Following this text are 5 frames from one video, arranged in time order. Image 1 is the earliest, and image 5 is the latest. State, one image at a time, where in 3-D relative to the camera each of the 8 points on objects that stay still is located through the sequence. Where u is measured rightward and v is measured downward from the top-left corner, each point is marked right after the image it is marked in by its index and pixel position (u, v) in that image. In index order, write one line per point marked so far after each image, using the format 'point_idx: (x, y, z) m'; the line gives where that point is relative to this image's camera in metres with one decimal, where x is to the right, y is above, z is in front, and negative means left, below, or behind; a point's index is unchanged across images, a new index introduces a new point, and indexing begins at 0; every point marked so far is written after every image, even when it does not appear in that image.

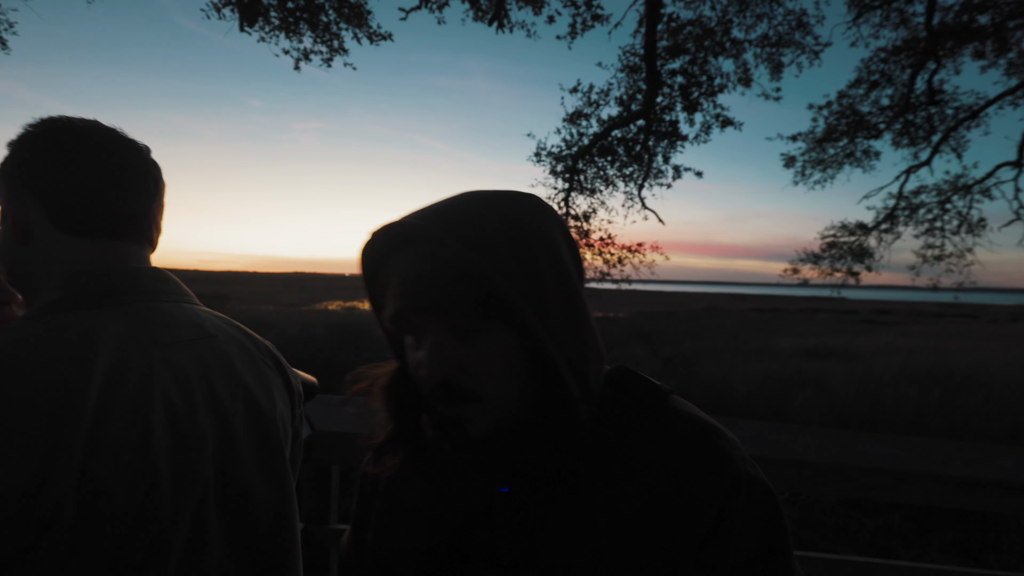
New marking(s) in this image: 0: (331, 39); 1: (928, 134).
0: (-1.3, +1.7, +3.7) m
1: (+4.2, +1.5, +5.4) m
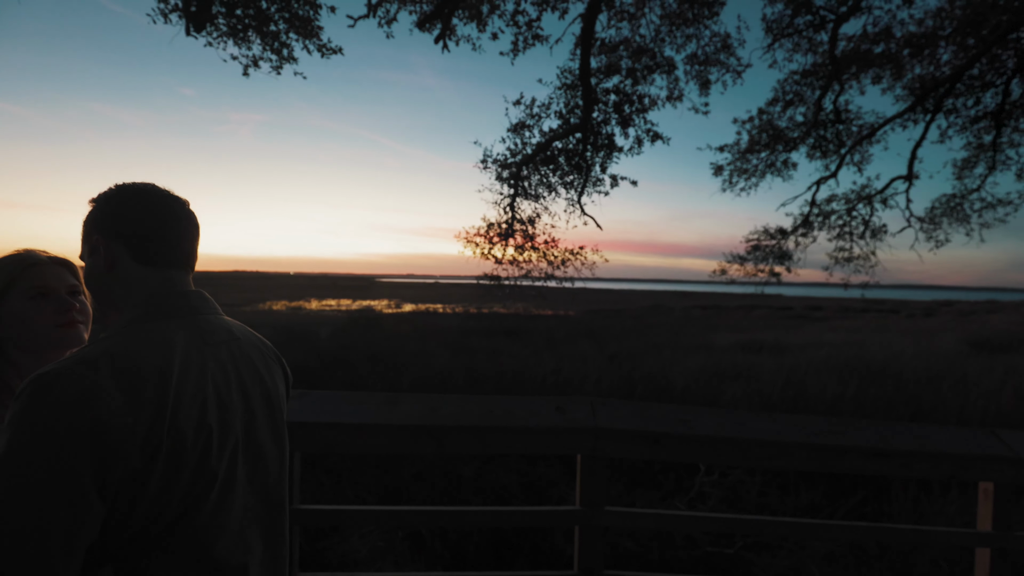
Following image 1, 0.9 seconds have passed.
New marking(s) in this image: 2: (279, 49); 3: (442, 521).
0: (-1.6, +1.7, +3.8) m
1: (+3.6, +1.6, +5.9) m
2: (-1.7, +1.7, +3.8) m
3: (-0.3, -1.0, +2.4) m
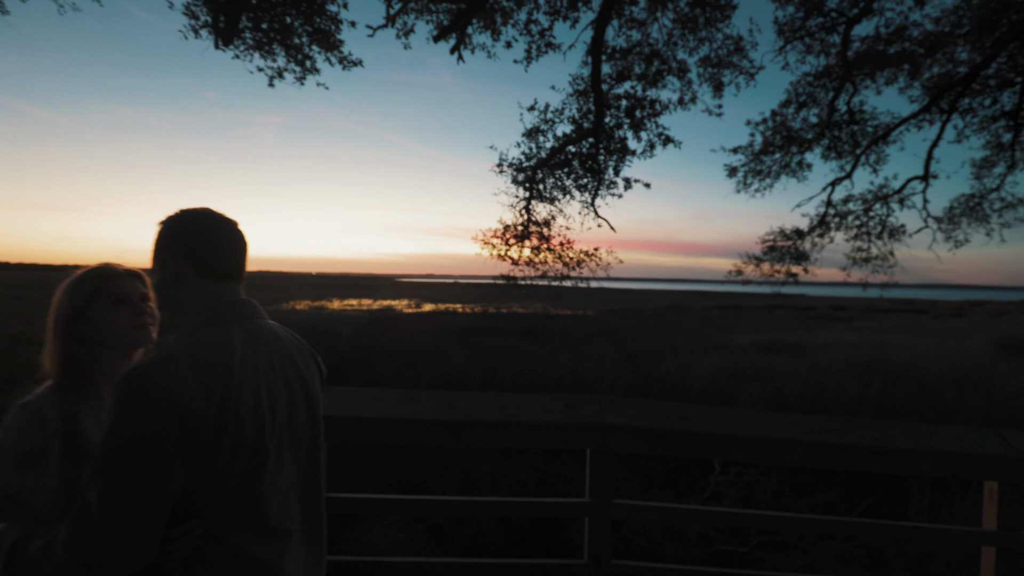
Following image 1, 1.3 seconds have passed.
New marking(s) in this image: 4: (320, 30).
0: (-1.5, +1.7, +4.0) m
1: (+3.8, +1.5, +5.9) m
2: (-1.6, +1.7, +4.0) m
3: (-0.3, -1.0, +2.5) m
4: (-1.4, +1.8, +3.8) m
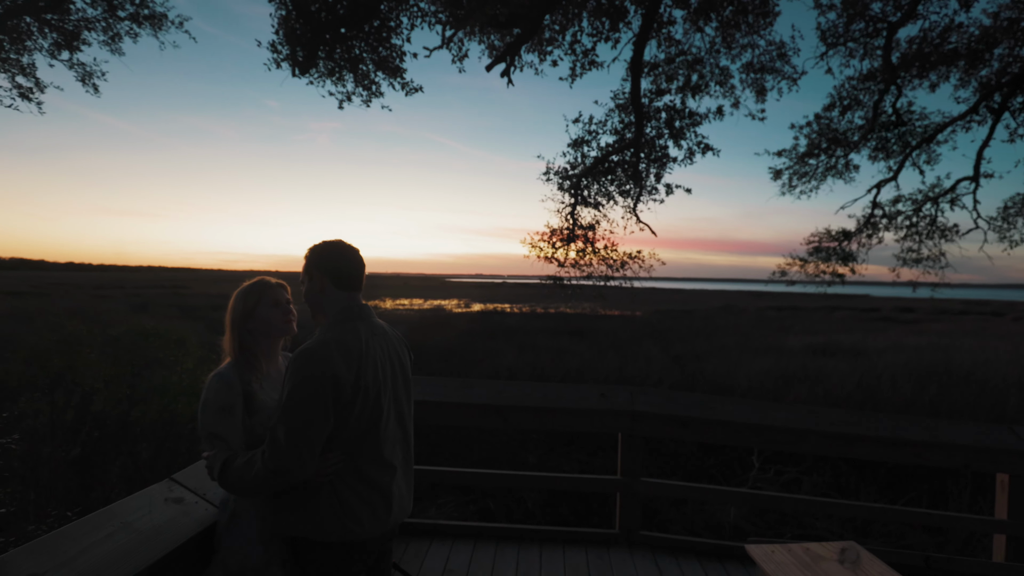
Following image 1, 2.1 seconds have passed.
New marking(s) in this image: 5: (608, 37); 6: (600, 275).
0: (-1.2, +1.7, +4.4) m
1: (+4.3, +1.5, +5.9) m
2: (-1.2, +1.7, +4.5) m
3: (0.0, -1.0, +2.9) m
4: (-1.0, +1.8, +4.2) m
5: (+0.8, +2.0, +4.3) m
6: (+0.9, +0.1, +5.7) m
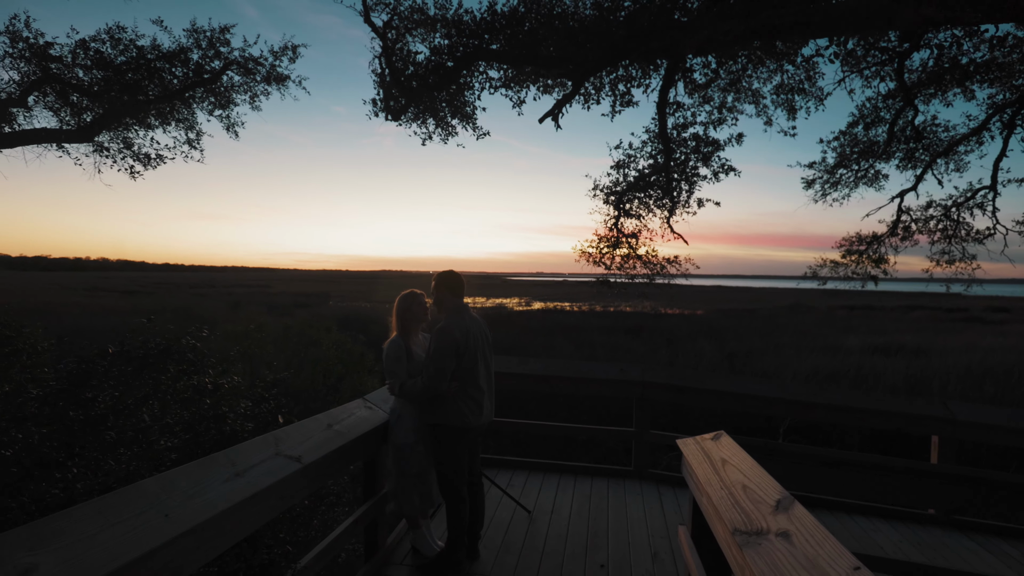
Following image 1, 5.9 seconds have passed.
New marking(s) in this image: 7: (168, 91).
0: (-0.7, +1.7, +5.5) m
1: (+4.9, +1.5, +6.4) m
2: (-0.7, +1.7, +5.6) m
3: (+0.3, -1.1, +3.8) m
4: (-0.5, +1.8, +5.3) m
5: (+1.2, +2.0, +5.2) m
6: (+1.6, +0.1, +6.5) m
7: (-3.5, +2.0, +5.4) m
